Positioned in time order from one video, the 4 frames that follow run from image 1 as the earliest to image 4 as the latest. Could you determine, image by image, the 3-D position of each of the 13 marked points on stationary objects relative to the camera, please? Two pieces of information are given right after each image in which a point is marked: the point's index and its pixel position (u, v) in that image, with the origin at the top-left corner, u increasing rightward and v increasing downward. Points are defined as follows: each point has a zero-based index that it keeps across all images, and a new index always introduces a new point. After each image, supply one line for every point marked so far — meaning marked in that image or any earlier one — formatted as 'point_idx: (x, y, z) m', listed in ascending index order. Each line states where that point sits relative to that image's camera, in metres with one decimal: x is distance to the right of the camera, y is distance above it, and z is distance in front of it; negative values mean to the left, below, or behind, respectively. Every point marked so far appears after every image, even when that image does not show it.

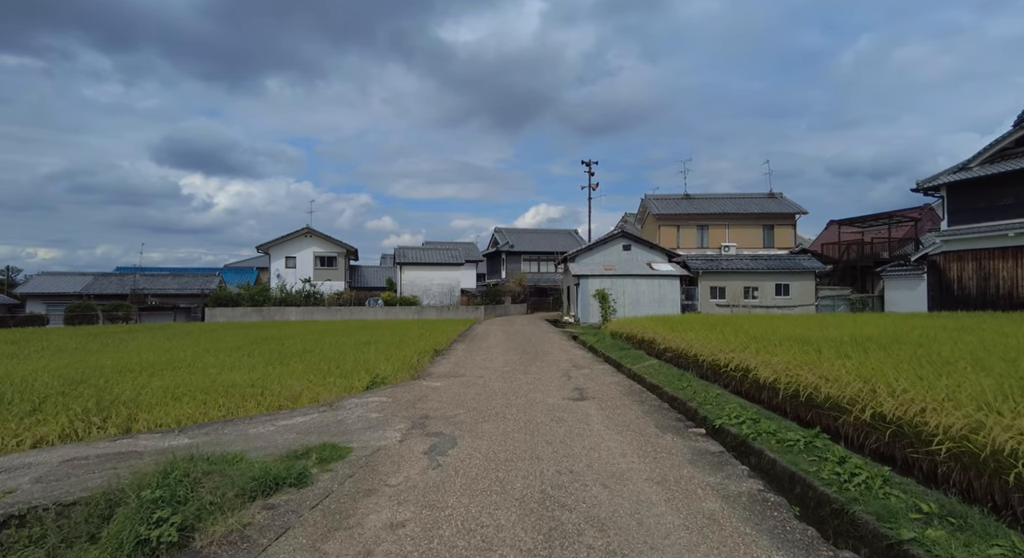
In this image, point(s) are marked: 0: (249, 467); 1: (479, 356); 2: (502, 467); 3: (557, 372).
0: (-1.6, -1.1, +3.4) m
1: (-0.6, -1.3, +9.5) m
2: (-0.1, -1.1, +3.3) m
3: (+0.6, -1.2, +7.4) m
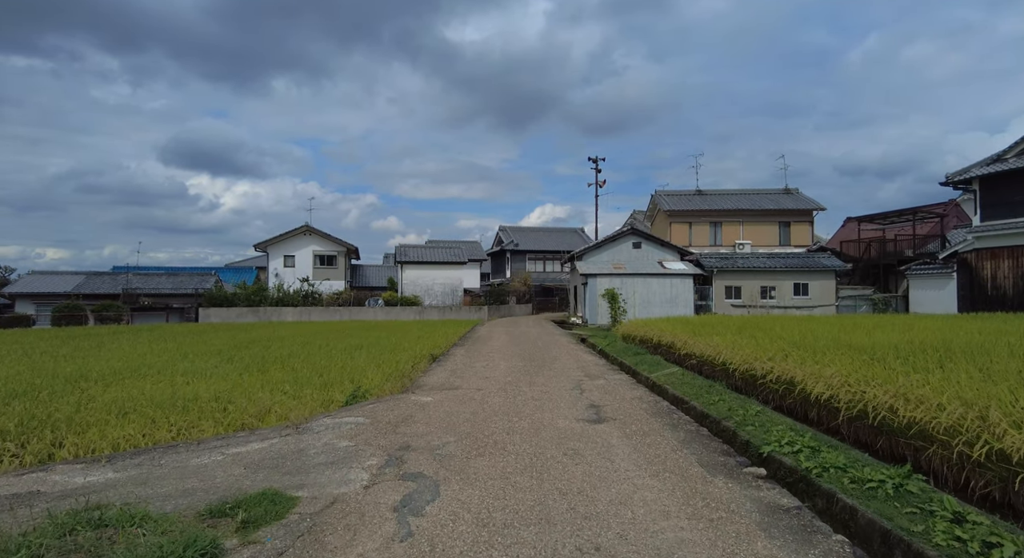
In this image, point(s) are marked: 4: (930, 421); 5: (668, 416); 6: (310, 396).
0: (-1.6, -1.1, +2.4) m
1: (-0.5, -1.3, +8.5) m
2: (-0.1, -1.1, +2.4) m
3: (+0.6, -1.2, +6.4) m
4: (+2.7, -0.9, +3.6) m
5: (+1.3, -1.1, +4.7) m
6: (-2.3, -1.3, +6.4) m
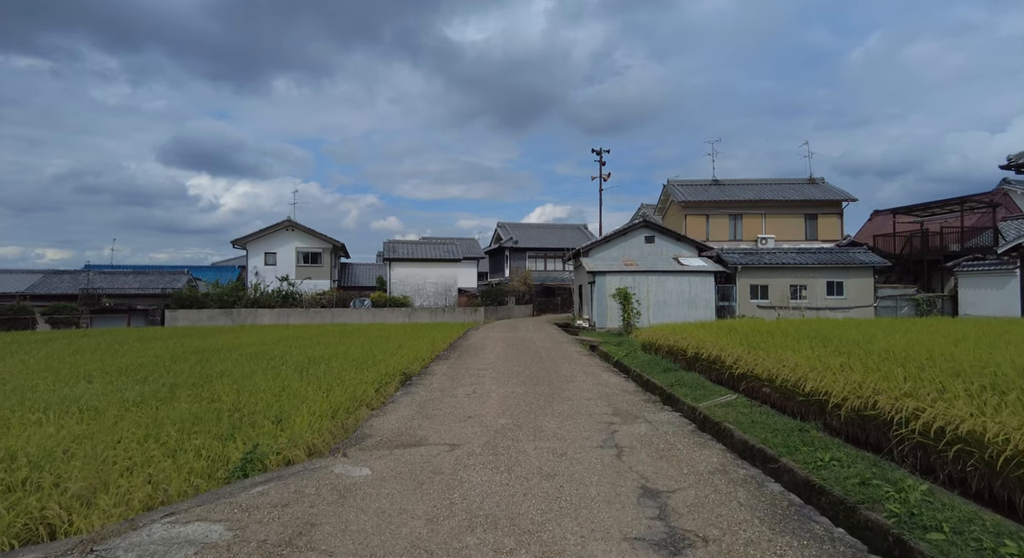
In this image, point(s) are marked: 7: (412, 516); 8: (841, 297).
0: (-1.6, -1.0, +0.1) m
1: (-0.6, -1.2, +6.2) m
2: (-0.1, -1.0, +0.1) m
3: (+0.6, -1.1, +4.1) m
4: (+2.6, -0.8, +1.3) m
5: (+1.3, -1.1, +2.4) m
6: (-2.4, -1.3, +4.1) m
7: (-0.5, -1.1, +2.7) m
8: (+11.0, -0.6, +19.0) m
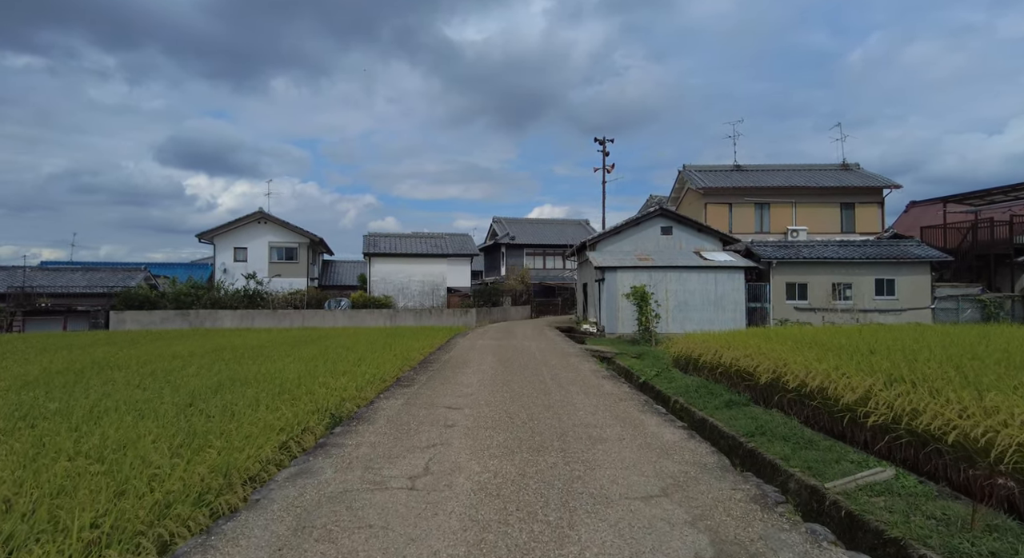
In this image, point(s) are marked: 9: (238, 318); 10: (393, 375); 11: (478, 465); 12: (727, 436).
0: (-1.7, -0.9, -2.7) m
1: (-0.7, -1.1, +3.5) m
2: (-0.2, -0.9, -2.7) m
3: (+0.5, -1.0, +1.3) m
4: (+2.6, -0.7, -1.5) m
5: (+1.2, -1.0, -0.4) m
6: (-2.4, -1.2, +1.3) m
7: (-0.6, -1.0, -0.1) m
8: (+10.9, -0.5, +16.2) m
9: (-9.4, -1.4, +19.3) m
10: (-1.6, -1.3, +8.0) m
11: (-0.2, -1.1, +3.4) m
12: (+1.9, -1.3, +5.0) m
